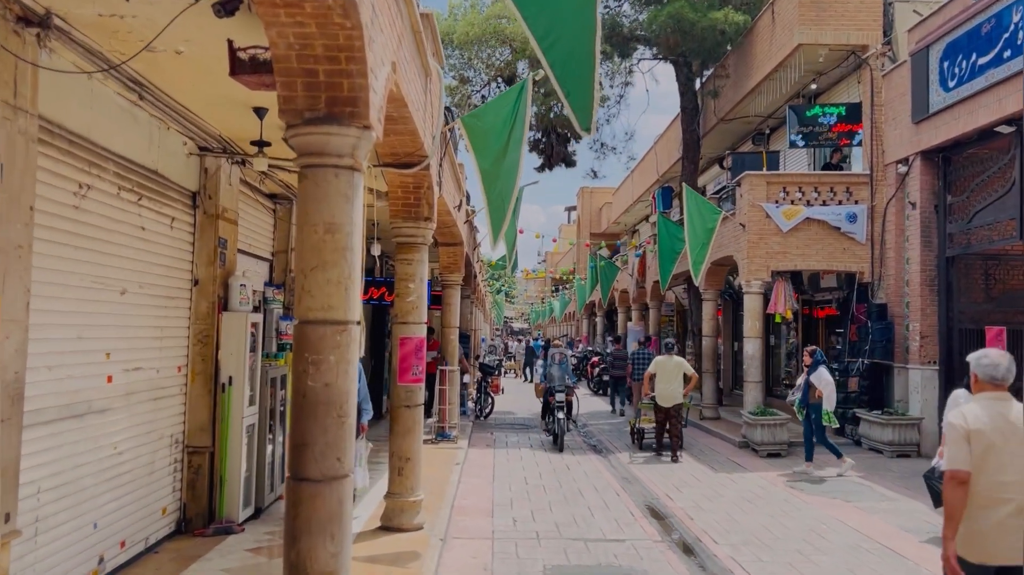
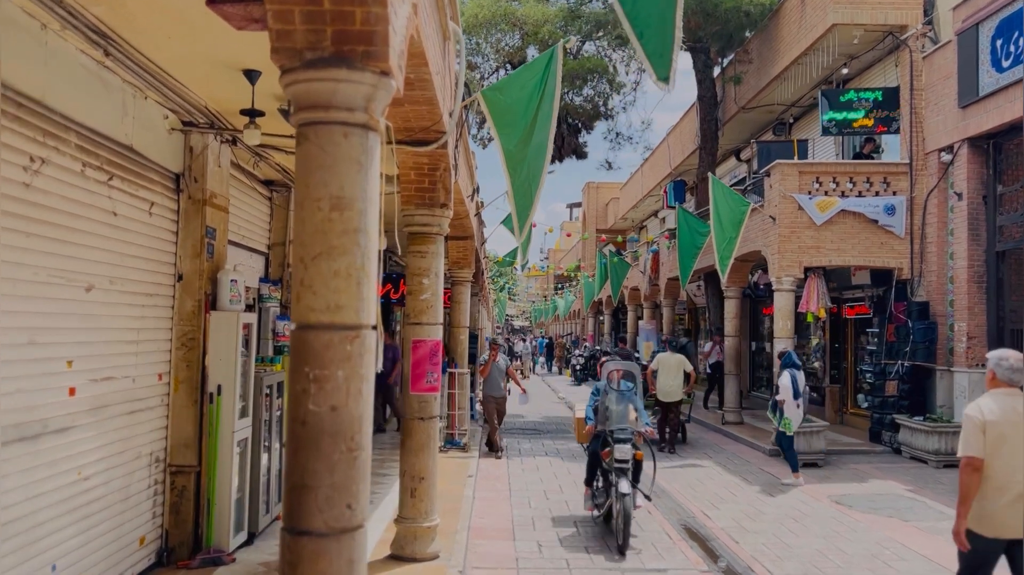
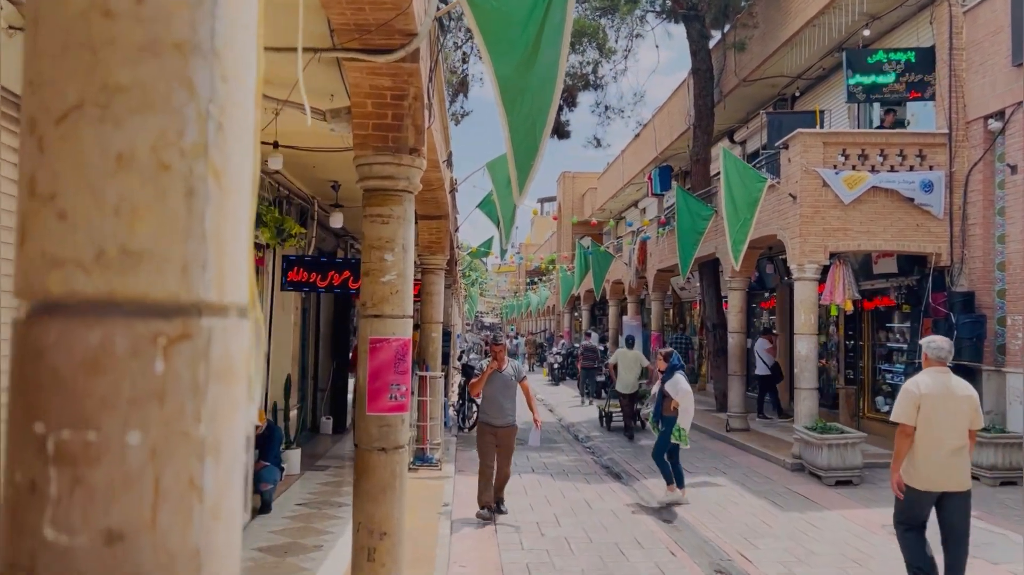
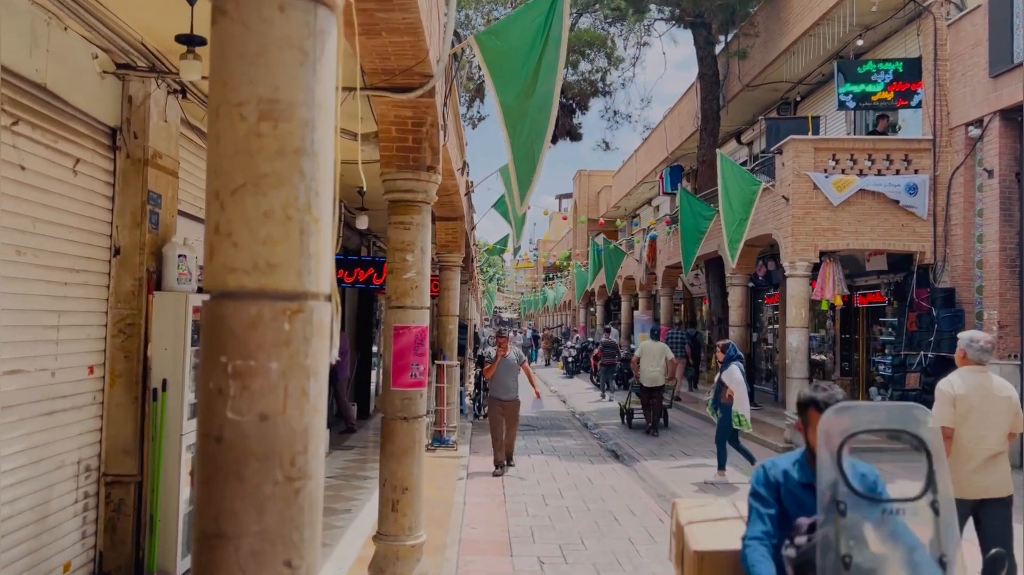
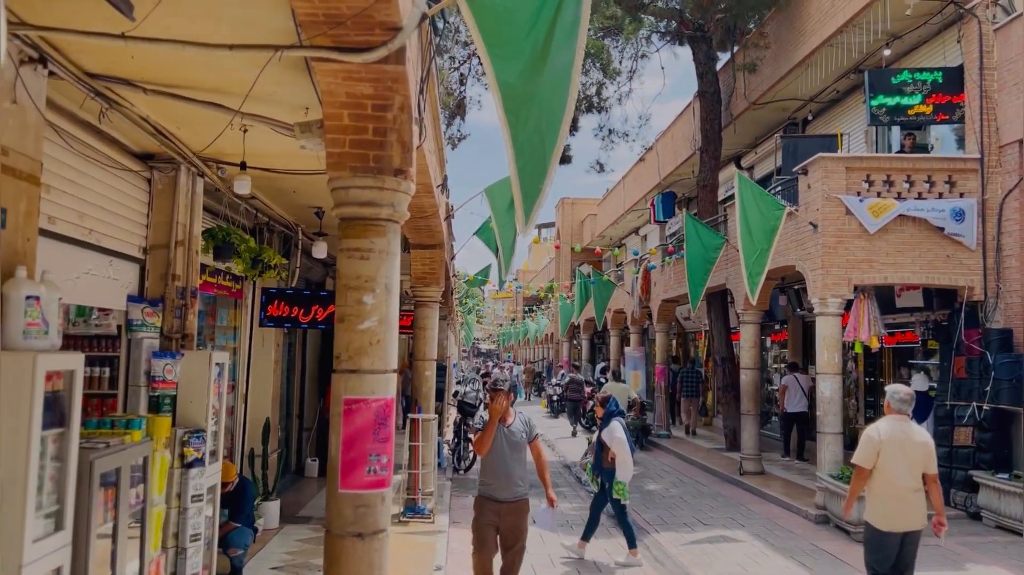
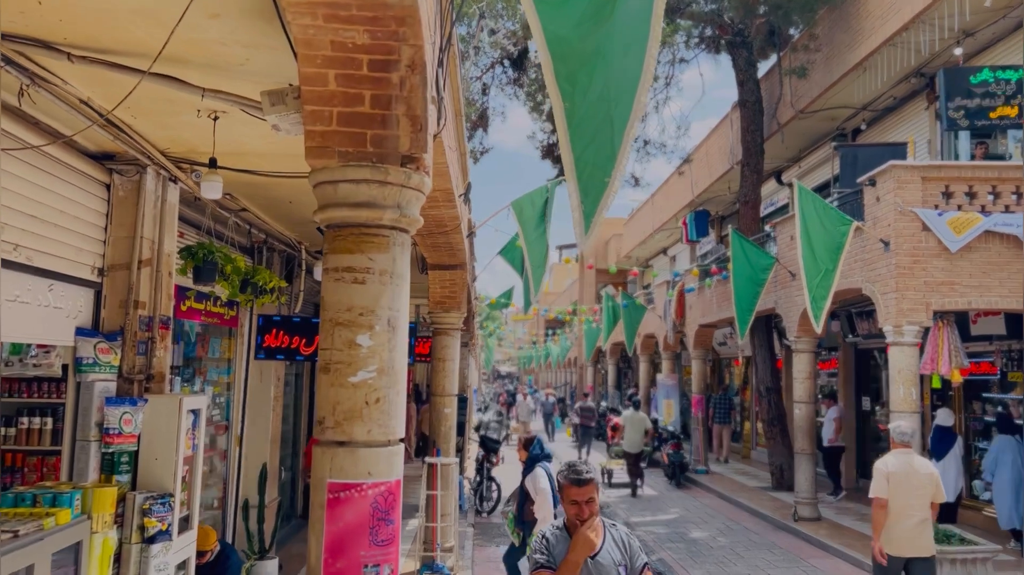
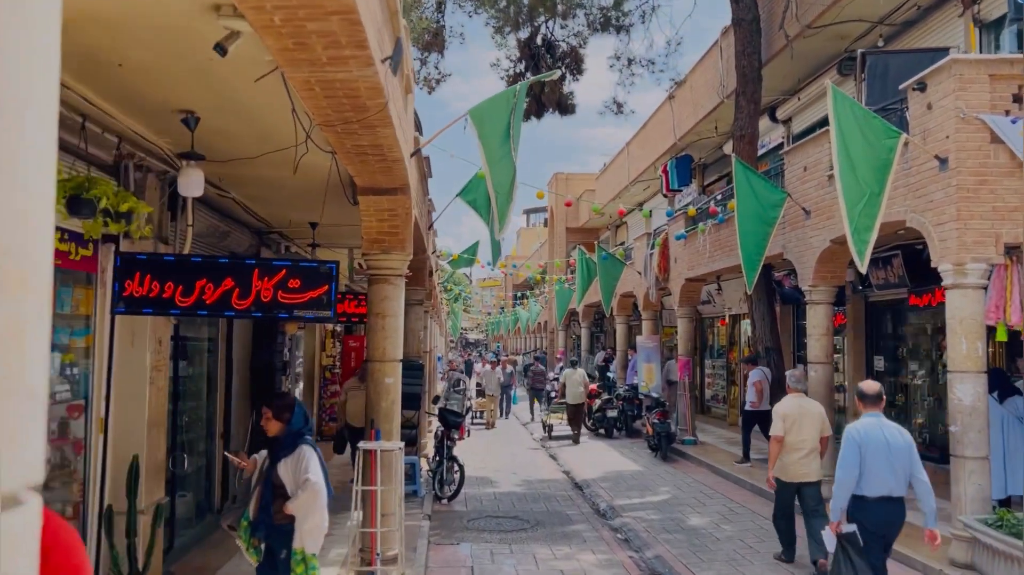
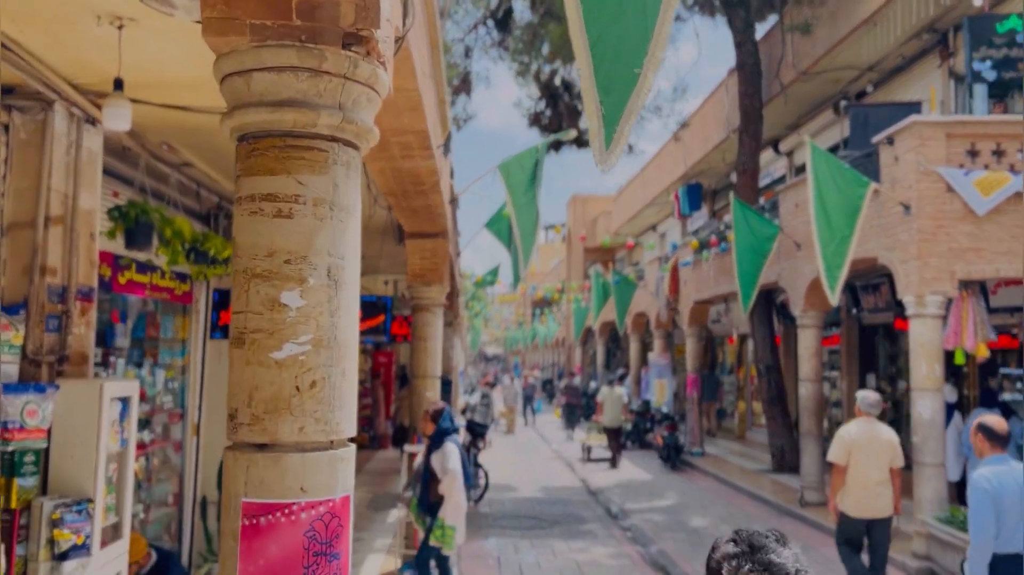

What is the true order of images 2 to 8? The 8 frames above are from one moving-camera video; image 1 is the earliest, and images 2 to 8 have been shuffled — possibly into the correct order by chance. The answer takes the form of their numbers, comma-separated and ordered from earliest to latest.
2, 4, 3, 5, 6, 8, 7
